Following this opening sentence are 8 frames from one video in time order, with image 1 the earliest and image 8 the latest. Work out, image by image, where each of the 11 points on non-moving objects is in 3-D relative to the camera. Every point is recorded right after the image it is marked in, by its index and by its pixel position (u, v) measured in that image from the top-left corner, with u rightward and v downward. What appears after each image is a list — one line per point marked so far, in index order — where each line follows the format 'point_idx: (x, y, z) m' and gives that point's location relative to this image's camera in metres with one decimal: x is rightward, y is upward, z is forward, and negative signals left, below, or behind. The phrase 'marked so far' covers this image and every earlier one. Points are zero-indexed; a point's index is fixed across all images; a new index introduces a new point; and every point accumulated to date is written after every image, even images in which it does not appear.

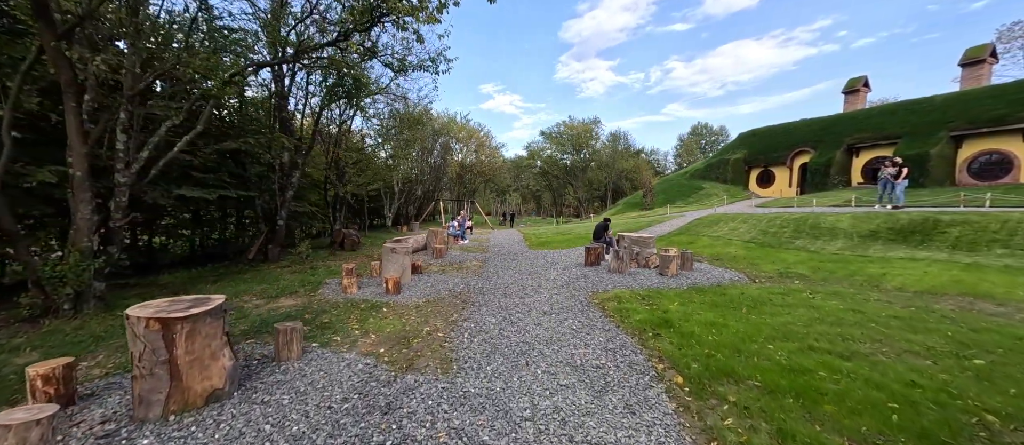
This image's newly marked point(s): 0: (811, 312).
0: (+6.2, -1.8, +7.3) m
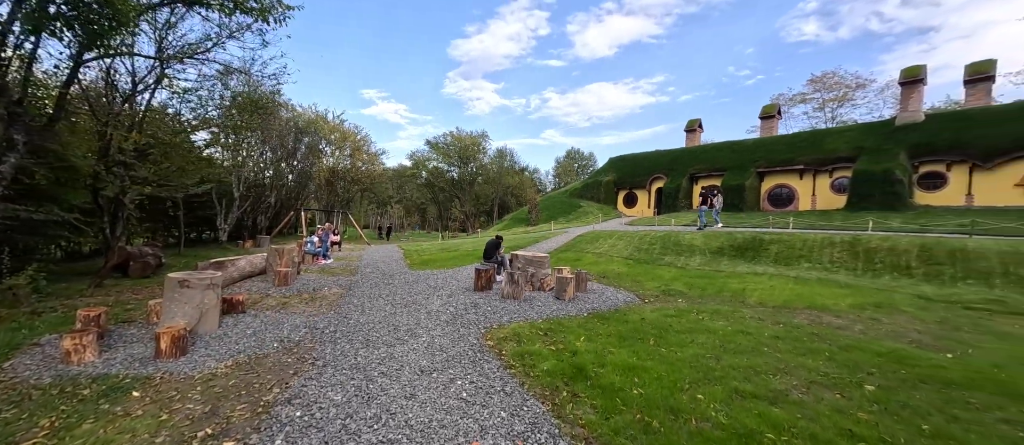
0: (+3.9, -2.3, +7.0) m
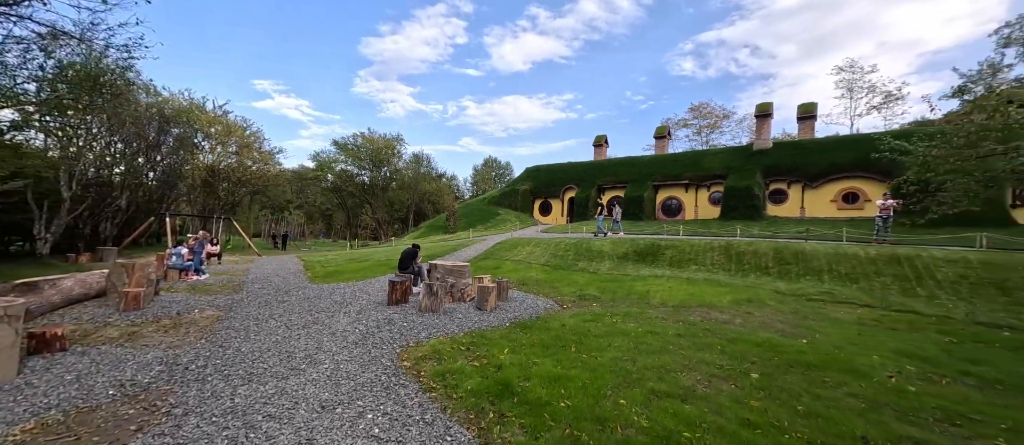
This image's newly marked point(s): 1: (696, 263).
0: (+2.3, -2.4, +7.3) m
1: (+9.4, -2.1, +18.3) m
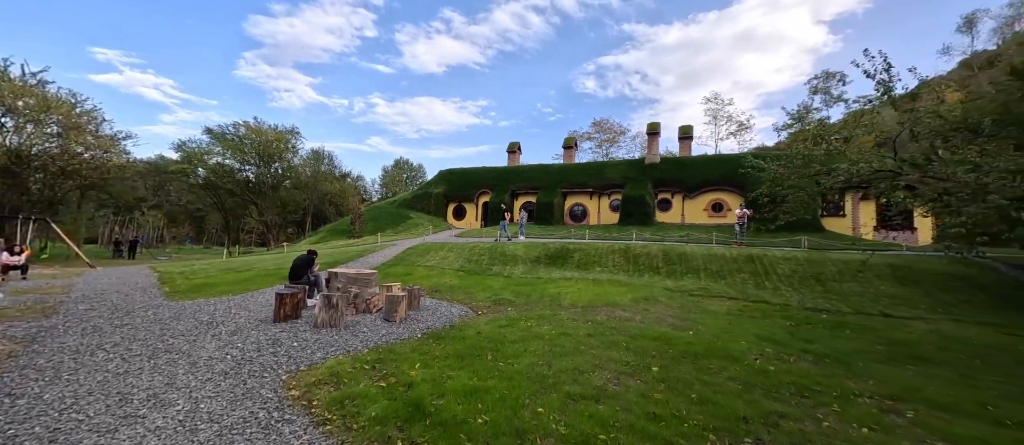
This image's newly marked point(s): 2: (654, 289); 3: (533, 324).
0: (+0.6, -2.5, +7.4) m
1: (+4.9, -2.3, +19.7) m
2: (+6.1, -2.8, +15.4) m
3: (+0.5, -2.6, +9.0) m
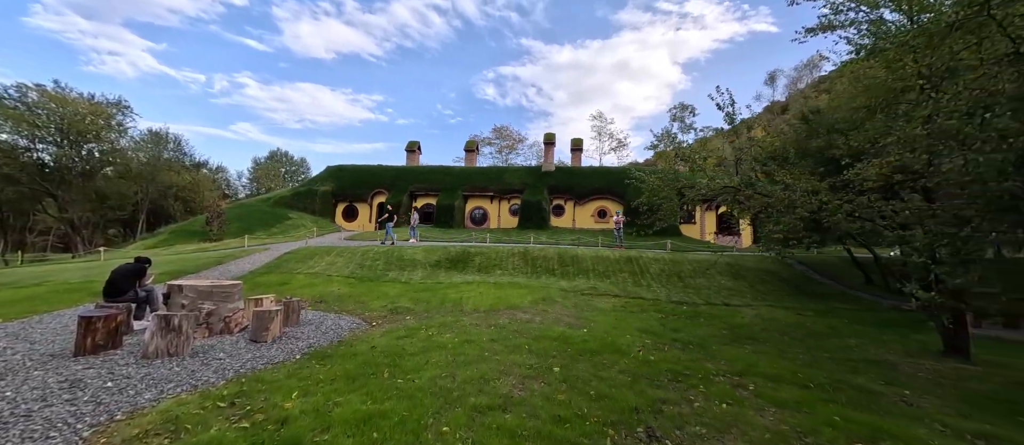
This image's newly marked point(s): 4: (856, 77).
0: (-1.3, -2.5, +6.9) m
1: (-0.7, -2.5, +20.0) m
2: (+1.7, -3.0, +16.1) m
3: (-1.9, -2.6, +8.5) m
4: (+12.9, +5.4, +13.4) m
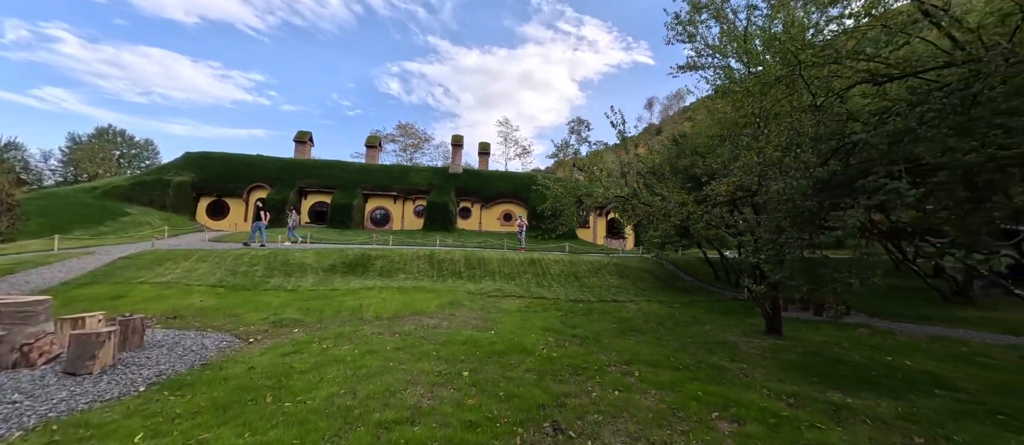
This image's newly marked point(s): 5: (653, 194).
0: (-3.0, -2.6, +6.3) m
1: (-5.8, -2.6, +19.1) m
2: (-2.5, -3.1, +16.0) m
3: (-3.9, -2.6, +7.7) m
4: (+9.1, +5.1, +16.3) m
5: (+4.8, +1.0, +12.2) m
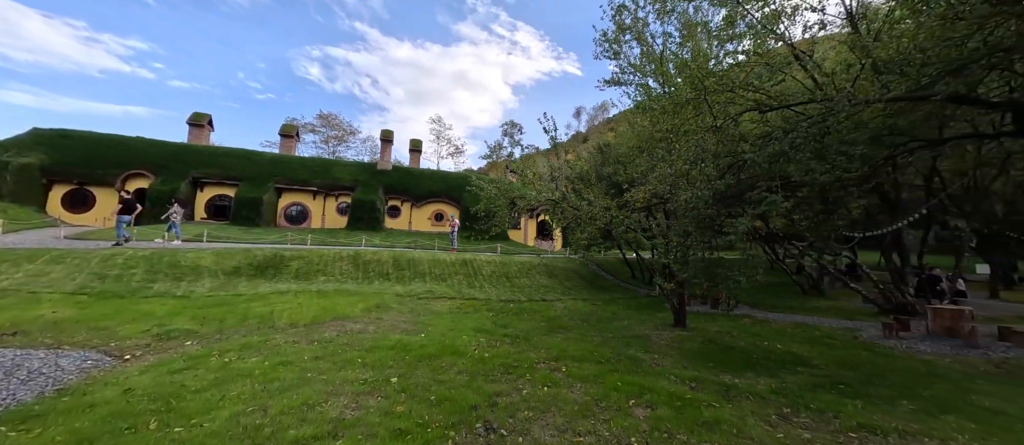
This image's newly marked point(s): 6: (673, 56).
0: (-4.1, -2.5, +5.6) m
1: (-9.2, -2.5, +17.6) m
2: (-5.4, -3.1, +15.2) m
3: (-5.3, -2.6, +6.8) m
4: (+6.0, +4.9, +17.8) m
5: (+2.5, +0.9, +12.9) m
6: (+5.9, +6.1, +13.0) m
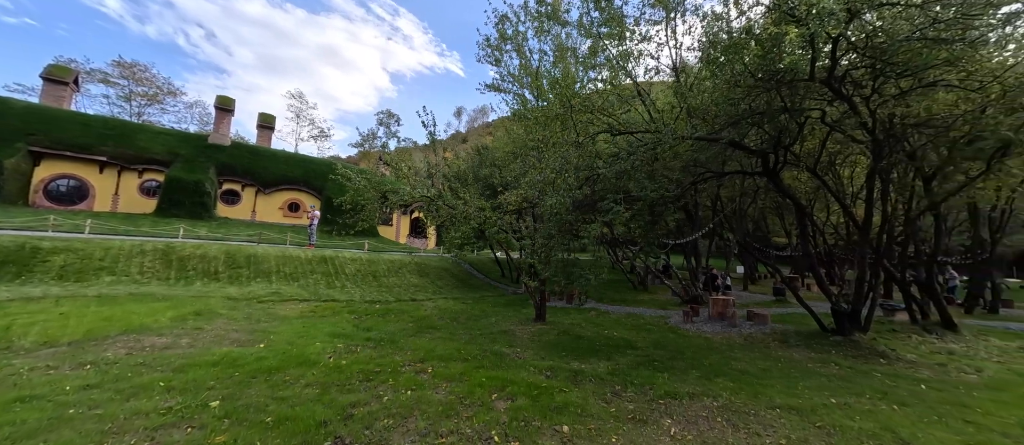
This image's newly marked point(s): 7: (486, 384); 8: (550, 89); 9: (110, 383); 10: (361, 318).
0: (-5.9, -2.2, +3.8) m
1: (-14.8, -1.9, +13.3) m
2: (-10.4, -2.6, +12.3) m
3: (-7.4, -2.2, +4.5) m
4: (-0.1, +4.9, +18.7) m
5: (-2.0, +0.9, +12.8) m
6: (+1.4, +5.9, +14.2) m
7: (-0.5, -3.2, +7.0) m
8: (+1.4, +4.8, +12.8) m
9: (-6.1, -2.4, +5.4) m
10: (-5.5, -3.5, +13.0) m
